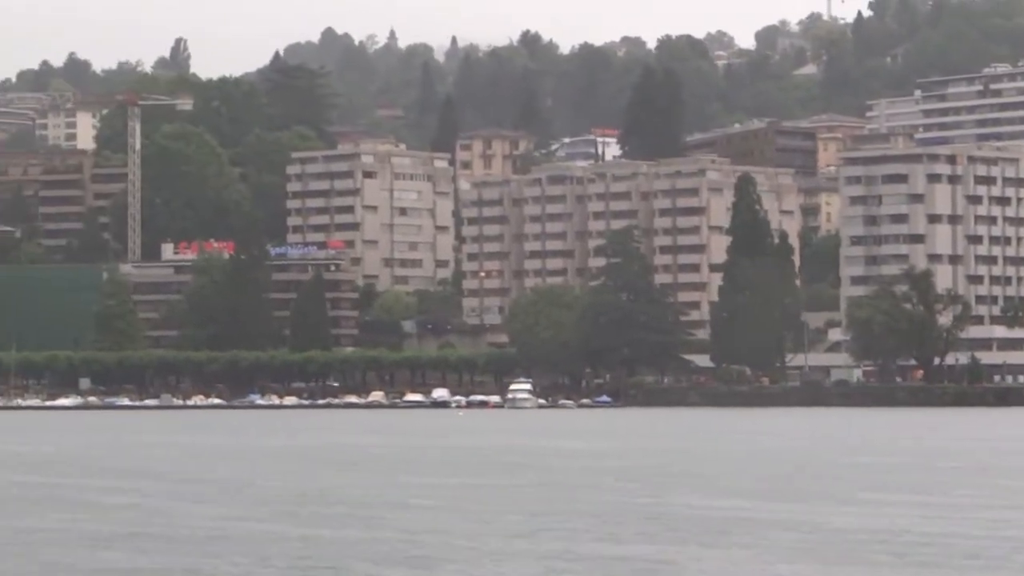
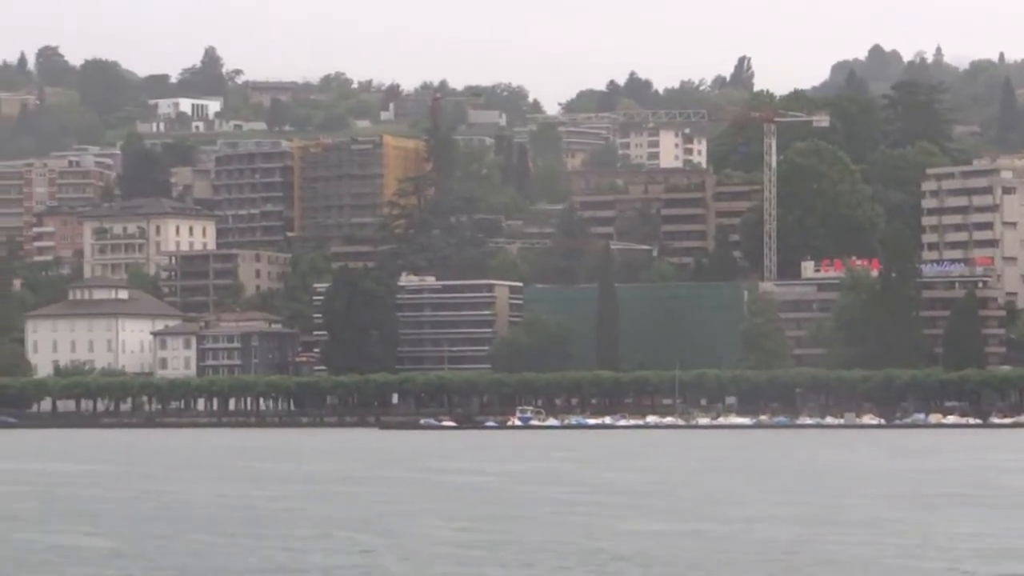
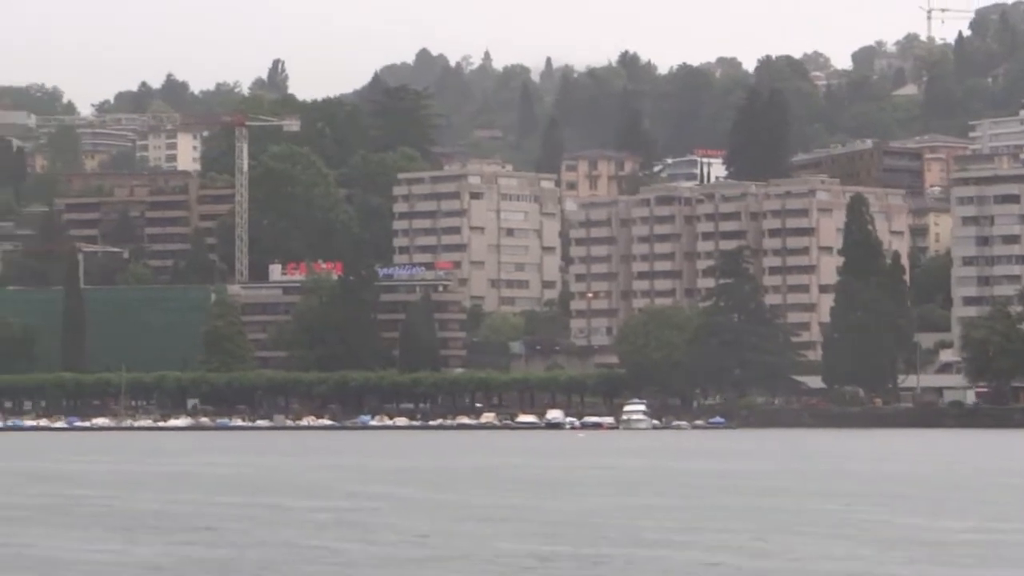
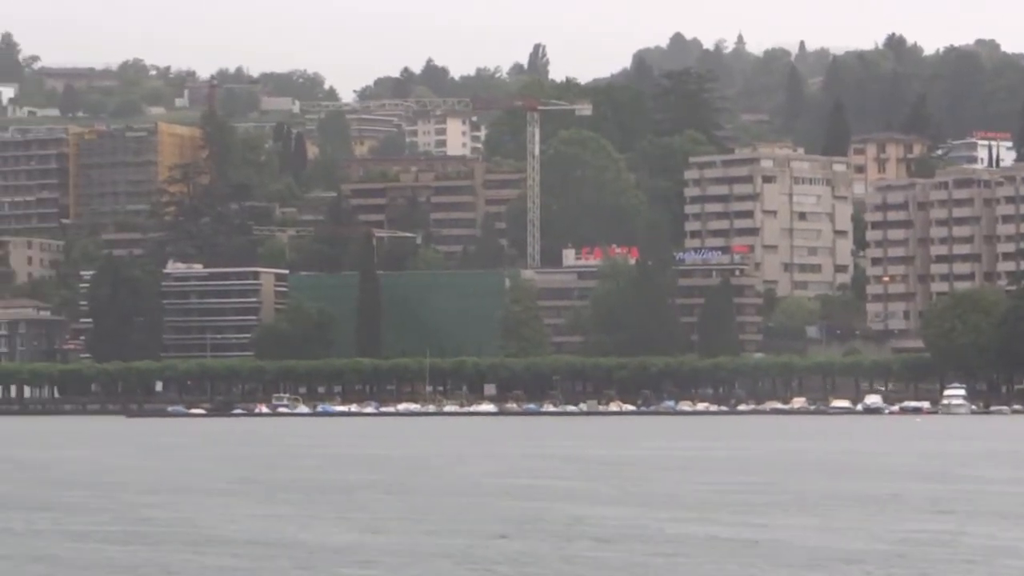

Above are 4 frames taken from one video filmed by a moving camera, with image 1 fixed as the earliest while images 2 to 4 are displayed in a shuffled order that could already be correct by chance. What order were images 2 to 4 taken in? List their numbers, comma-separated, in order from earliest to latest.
3, 4, 2
